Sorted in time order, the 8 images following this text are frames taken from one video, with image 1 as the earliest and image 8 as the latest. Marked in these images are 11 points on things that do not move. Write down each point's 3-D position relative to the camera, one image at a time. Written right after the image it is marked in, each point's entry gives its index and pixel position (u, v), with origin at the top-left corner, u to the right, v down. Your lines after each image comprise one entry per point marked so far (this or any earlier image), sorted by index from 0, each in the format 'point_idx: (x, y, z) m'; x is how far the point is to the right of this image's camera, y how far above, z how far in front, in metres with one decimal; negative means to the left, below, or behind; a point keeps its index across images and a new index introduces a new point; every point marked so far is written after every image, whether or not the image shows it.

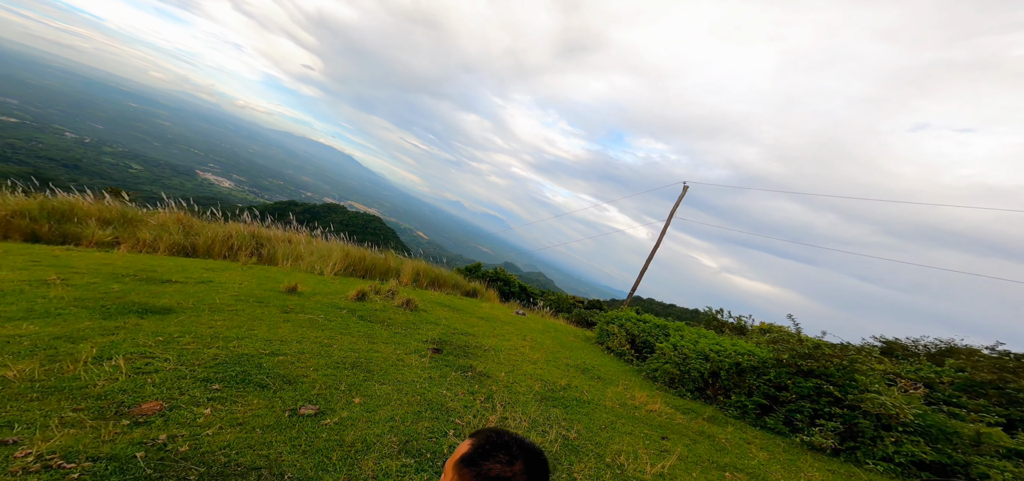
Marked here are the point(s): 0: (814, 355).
0: (+3.4, -1.2, +4.4) m
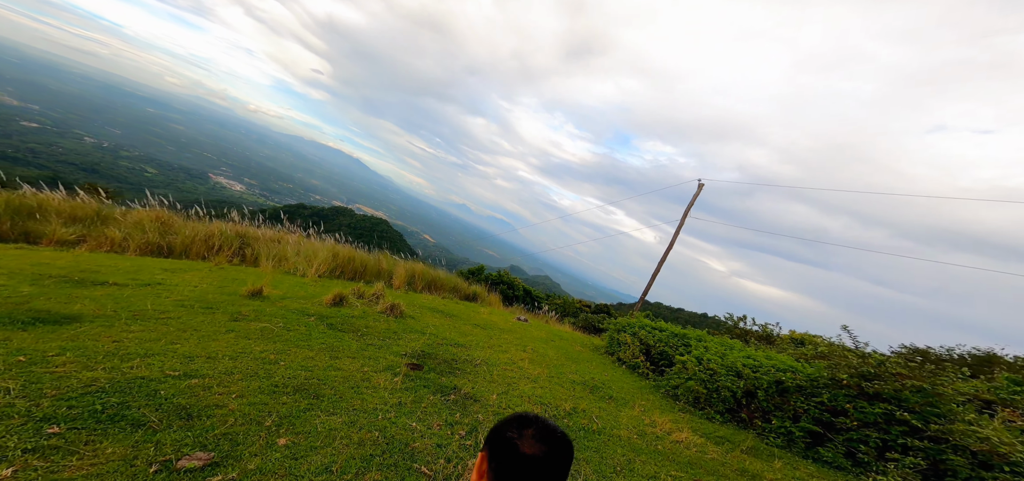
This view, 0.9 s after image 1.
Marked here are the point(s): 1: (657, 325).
0: (+3.3, -1.2, +3.6) m
1: (+2.6, -1.5, +7.2) m
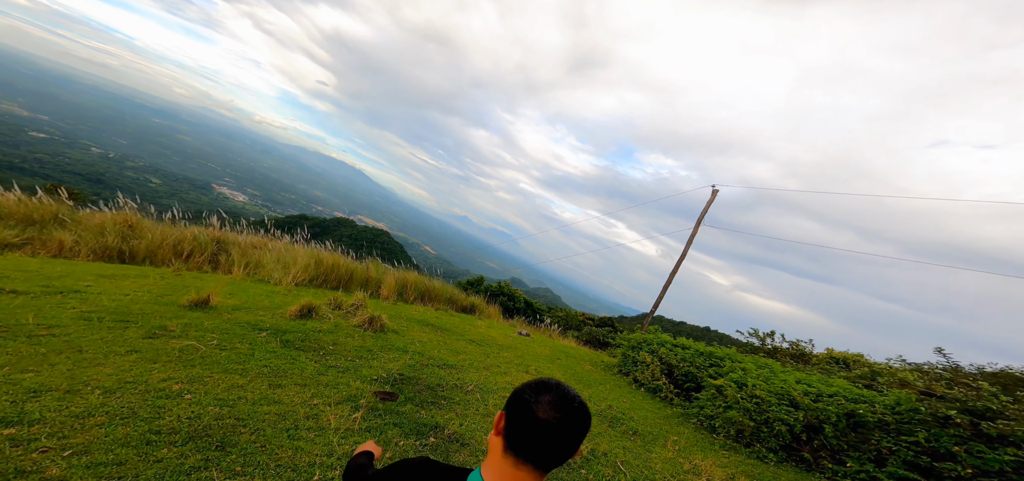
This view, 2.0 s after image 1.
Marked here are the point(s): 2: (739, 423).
0: (+3.3, -1.2, +2.7) m
1: (+2.7, -1.6, +6.3) m
2: (+2.1, -1.7, +3.8) m
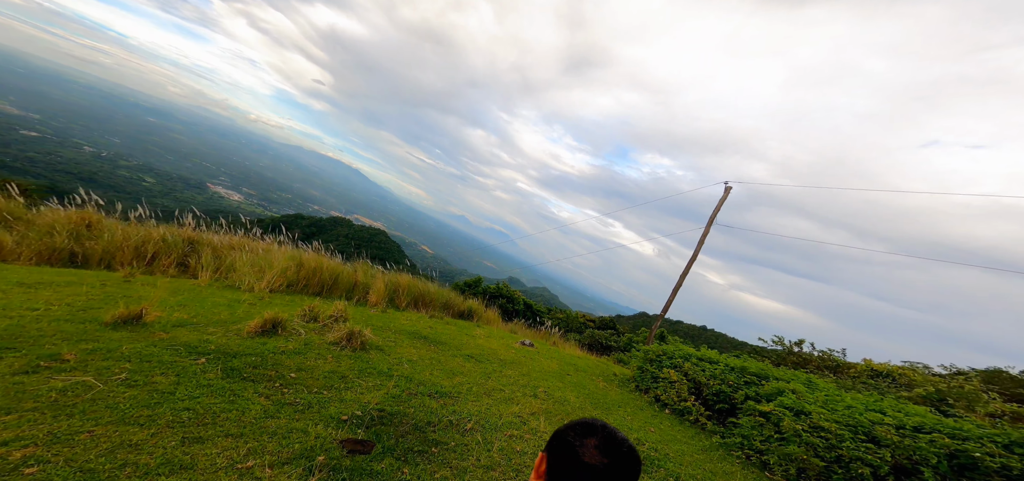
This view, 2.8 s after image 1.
0: (+3.4, -1.2, +2.0) m
1: (+2.7, -1.6, +5.6) m
2: (+2.2, -1.7, +3.1) m
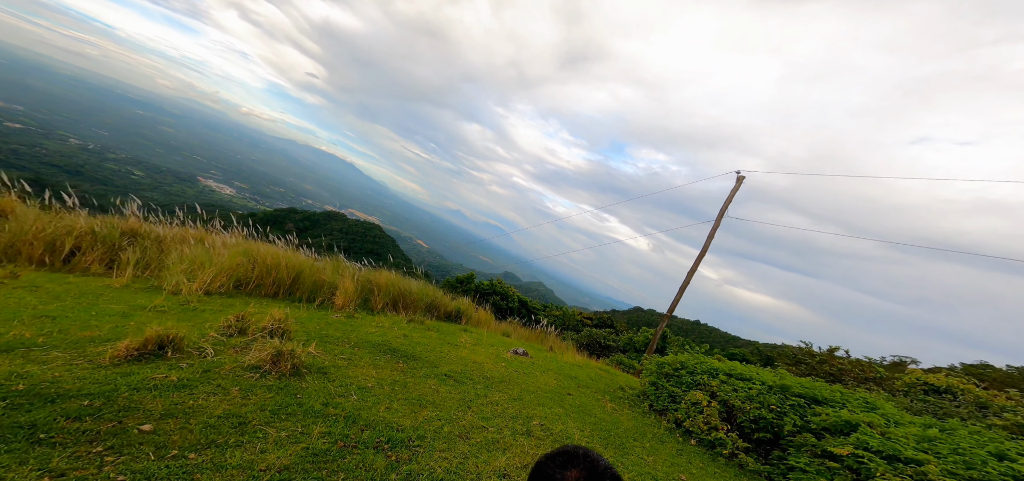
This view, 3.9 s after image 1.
0: (+3.3, -1.1, +1.1) m
1: (+2.6, -1.5, +4.7) m
2: (+2.1, -1.7, +2.1) m
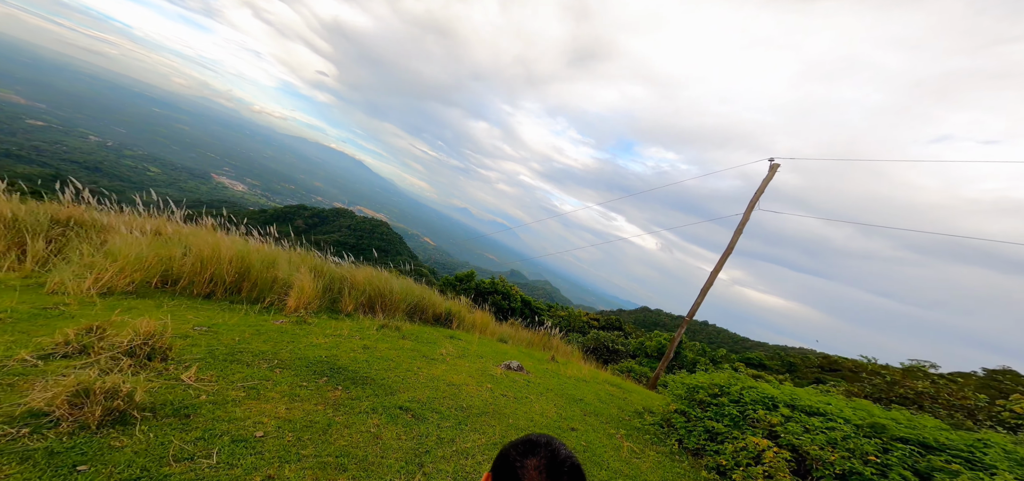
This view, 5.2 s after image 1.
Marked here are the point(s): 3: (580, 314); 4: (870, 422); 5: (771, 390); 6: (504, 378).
0: (+3.1, -1.0, -0.1) m
1: (+2.4, -1.4, +3.5) m
2: (+1.9, -1.6, +1.0) m
3: (+3.0, -3.2, +17.5) m
4: (+2.6, -1.4, +3.0) m
5: (+2.3, -1.4, +3.7) m
6: (-0.1, -1.6, +4.6) m
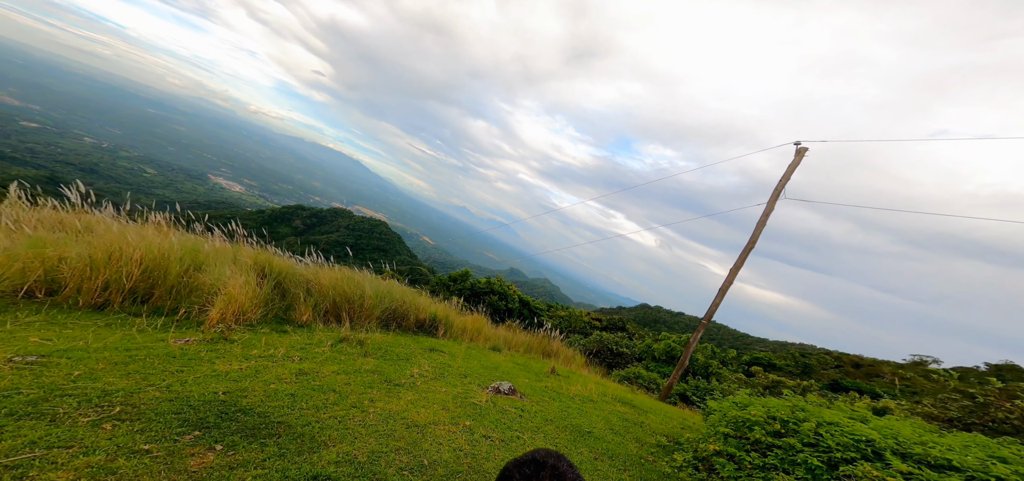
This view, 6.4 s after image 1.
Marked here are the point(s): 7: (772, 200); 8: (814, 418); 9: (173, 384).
0: (+3.0, -0.9, -1.2) m
1: (+2.3, -1.3, +2.5) m
2: (+1.8, -1.5, -0.1) m
3: (+2.9, -3.1, +16.5) m
4: (+2.5, -1.3, +2.0) m
5: (+2.2, -1.3, +2.6) m
6: (-0.2, -1.5, +3.6) m
7: (+5.2, +0.8, +7.9) m
8: (+2.1, -1.3, +2.9) m
9: (-1.9, -0.8, +2.2) m
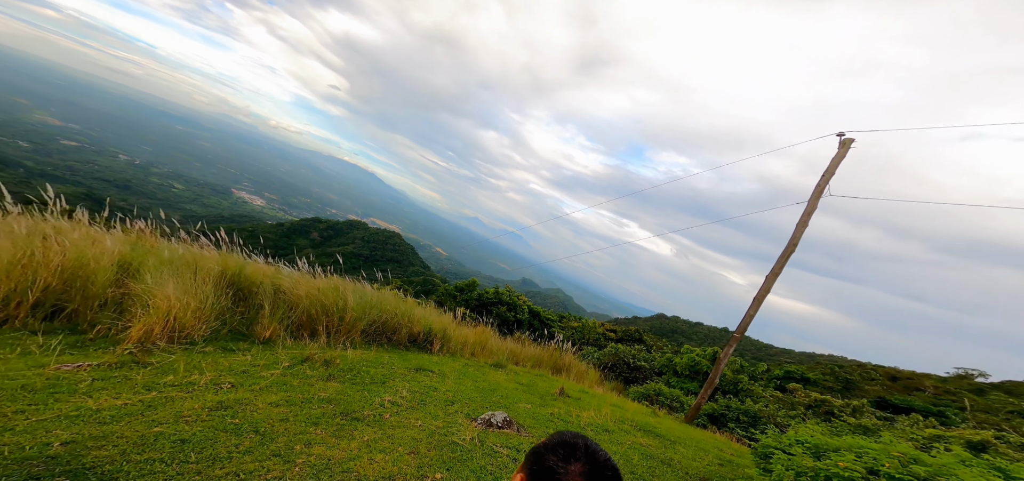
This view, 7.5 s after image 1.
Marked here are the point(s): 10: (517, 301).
0: (+2.8, -0.7, -2.0) m
1: (+2.2, -1.2, +1.6) m
2: (+1.6, -1.3, -0.9) m
3: (+3.3, -3.3, +15.6) m
4: (+2.4, -1.2, +1.1) m
5: (+2.1, -1.2, +1.8) m
6: (-0.3, -1.4, +2.8) m
7: (+5.2, +0.8, +7.0) m
8: (+2.0, -1.2, +2.1) m
9: (-2.0, -0.8, +1.5) m
10: (+0.1, -1.9, +12.7) m
